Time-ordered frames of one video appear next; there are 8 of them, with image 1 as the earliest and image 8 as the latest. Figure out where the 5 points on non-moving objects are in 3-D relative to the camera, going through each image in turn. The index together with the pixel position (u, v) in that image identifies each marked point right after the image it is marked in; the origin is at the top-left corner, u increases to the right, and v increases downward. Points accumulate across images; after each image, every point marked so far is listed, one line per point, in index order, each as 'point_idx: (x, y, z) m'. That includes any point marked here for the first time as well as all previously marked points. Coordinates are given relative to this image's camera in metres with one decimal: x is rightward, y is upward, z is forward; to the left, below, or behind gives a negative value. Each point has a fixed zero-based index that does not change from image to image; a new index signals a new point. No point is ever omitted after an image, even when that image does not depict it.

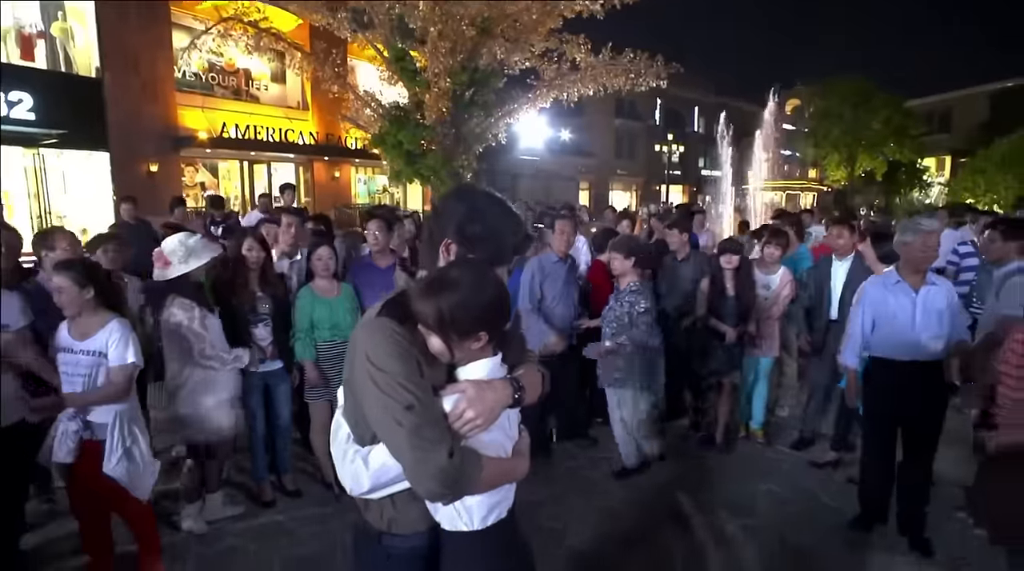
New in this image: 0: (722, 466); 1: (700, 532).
0: (+1.7, -1.4, +5.1) m
1: (+1.3, -1.6, +4.1) m
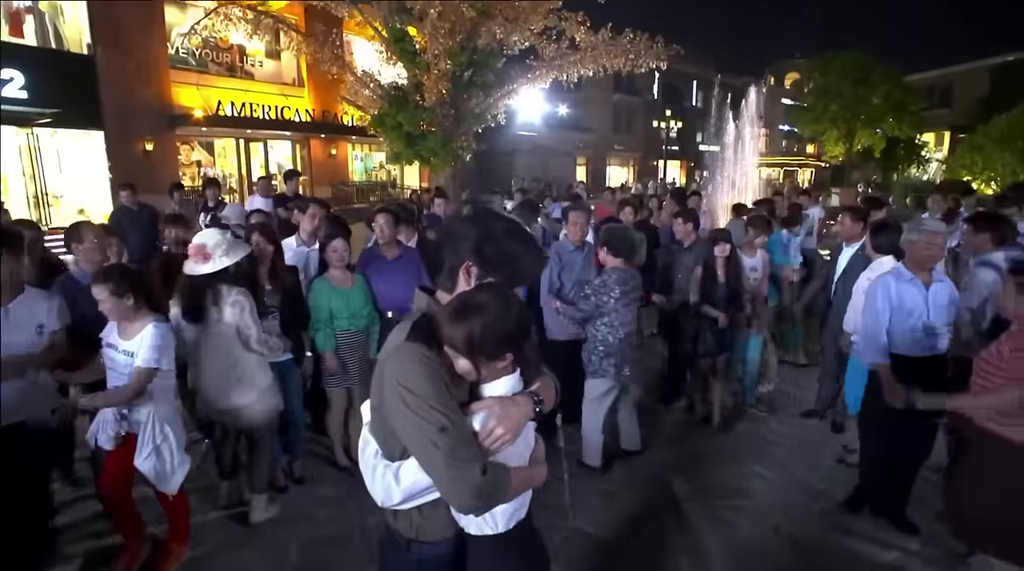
0: (+1.7, -1.3, +5.2) m
1: (+1.3, -1.5, +4.2) m
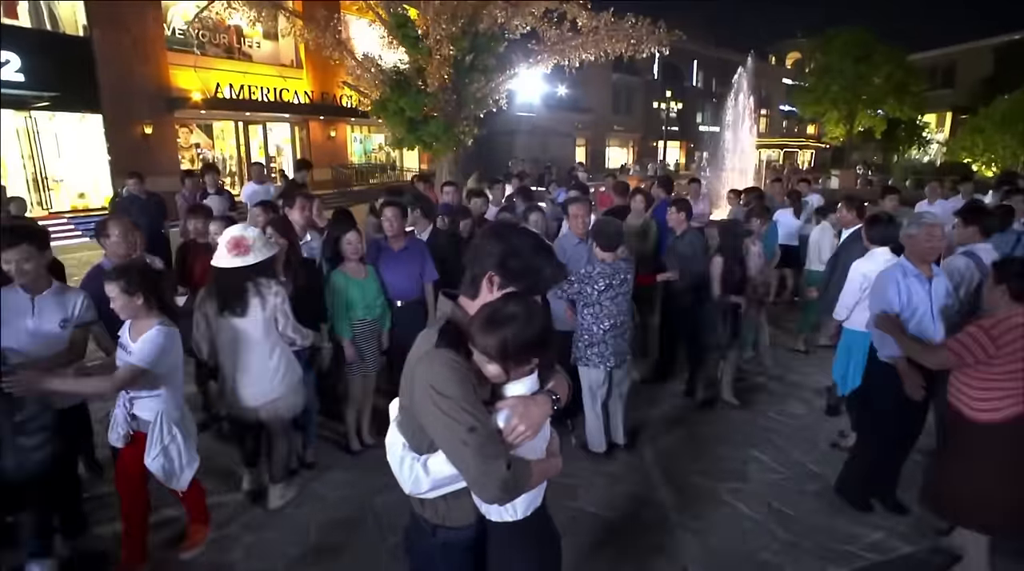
0: (+1.8, -1.2, +5.3) m
1: (+1.3, -1.4, +4.3) m
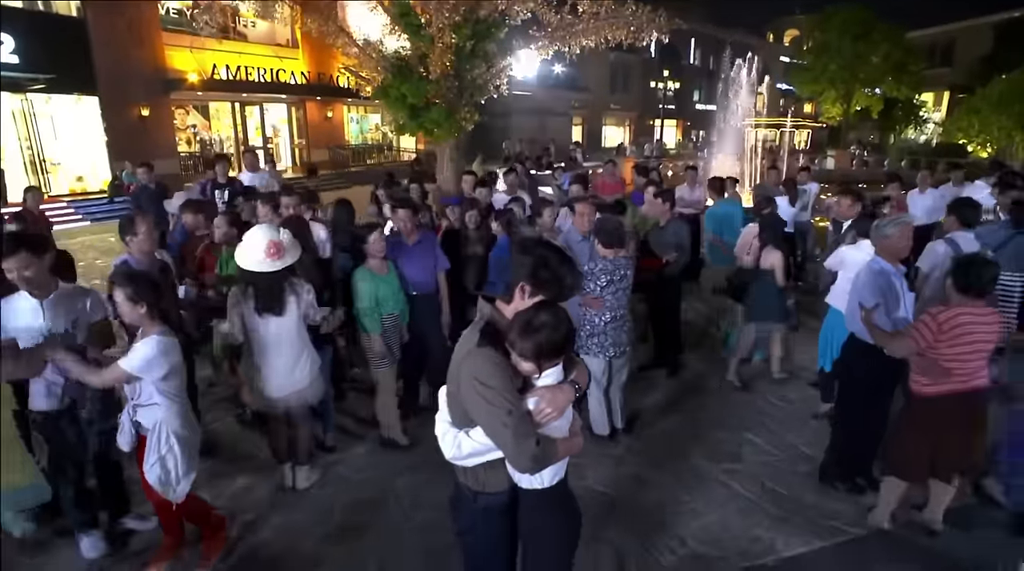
0: (+1.8, -1.1, +5.5) m
1: (+1.4, -1.3, +4.5) m
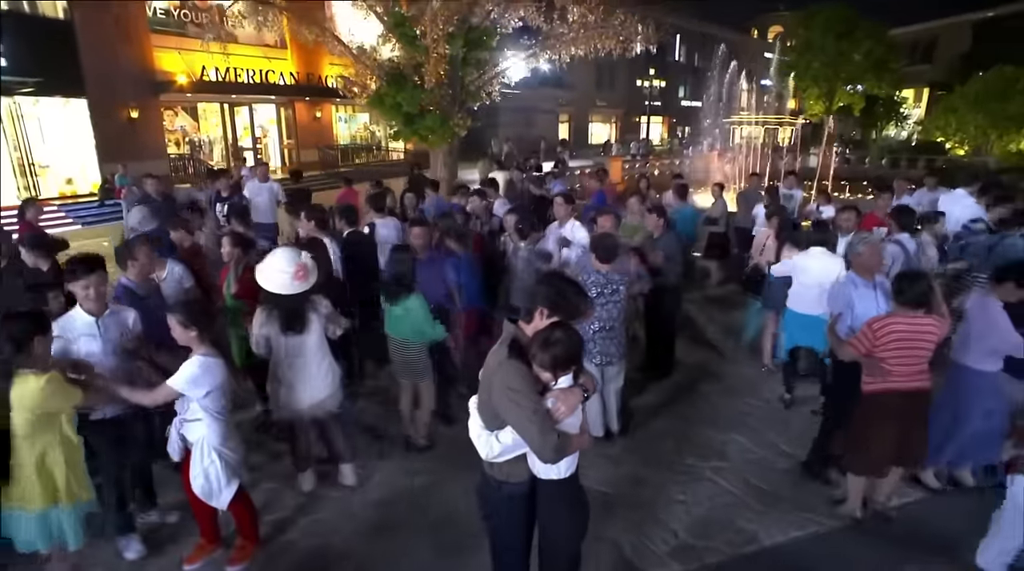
0: (+1.8, -1.1, +5.8) m
1: (+1.4, -1.4, +4.8) m
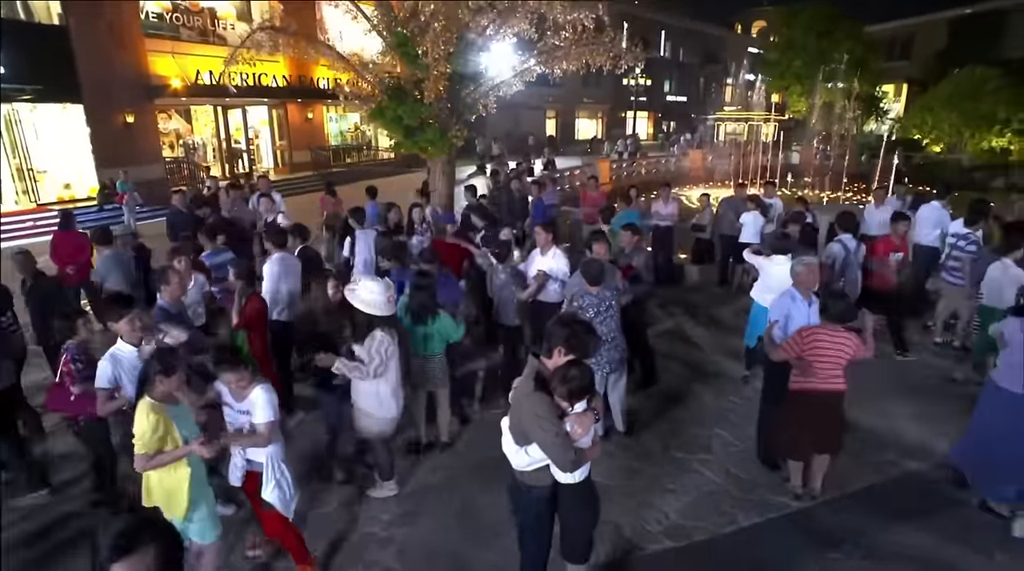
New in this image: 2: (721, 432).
0: (+1.8, -1.2, +6.3) m
1: (+1.4, -1.5, +5.3) m
2: (+1.9, -1.3, +5.9) m
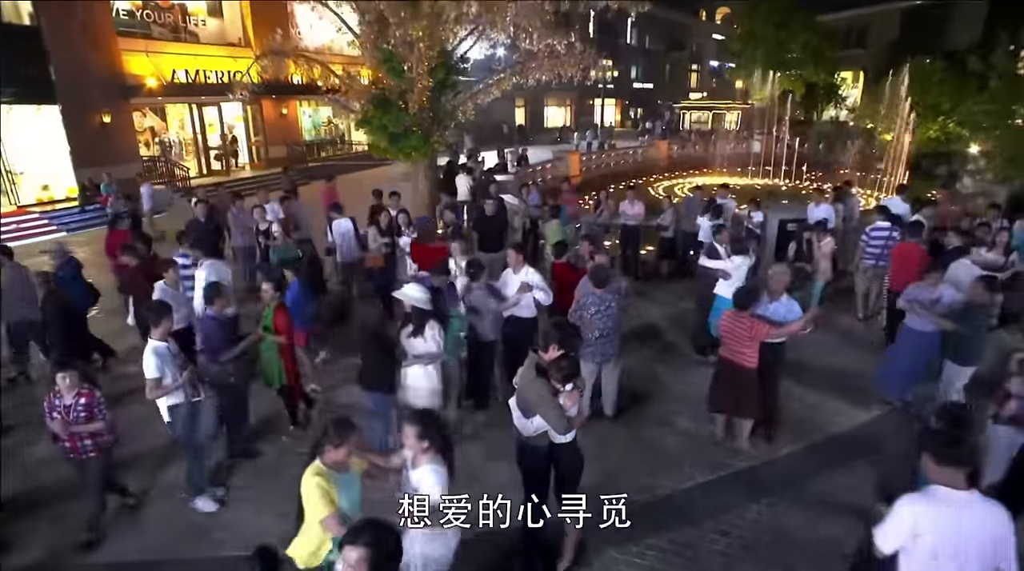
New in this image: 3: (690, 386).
0: (+1.7, -1.1, +7.1) m
1: (+1.3, -1.4, +6.1) m
2: (+1.8, -1.2, +6.7) m
3: (+2.0, -1.1, +7.2) m
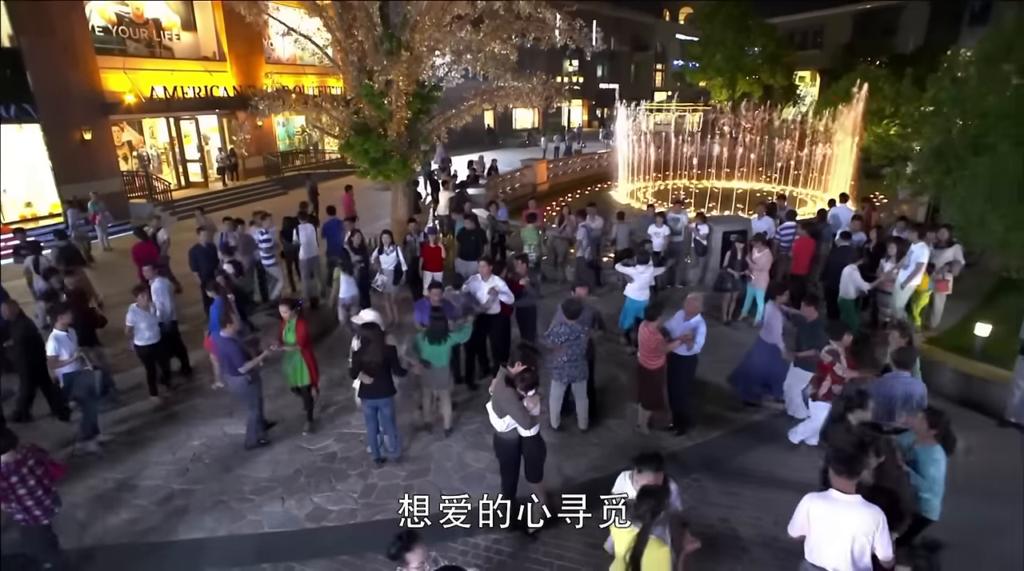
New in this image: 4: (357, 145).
0: (+1.4, -1.3, +8.1) m
1: (+1.1, -1.6, +7.1) m
2: (+1.5, -1.4, +7.7) m
3: (+1.7, -1.2, +8.2) m
4: (-2.4, +2.1, +9.8) m
